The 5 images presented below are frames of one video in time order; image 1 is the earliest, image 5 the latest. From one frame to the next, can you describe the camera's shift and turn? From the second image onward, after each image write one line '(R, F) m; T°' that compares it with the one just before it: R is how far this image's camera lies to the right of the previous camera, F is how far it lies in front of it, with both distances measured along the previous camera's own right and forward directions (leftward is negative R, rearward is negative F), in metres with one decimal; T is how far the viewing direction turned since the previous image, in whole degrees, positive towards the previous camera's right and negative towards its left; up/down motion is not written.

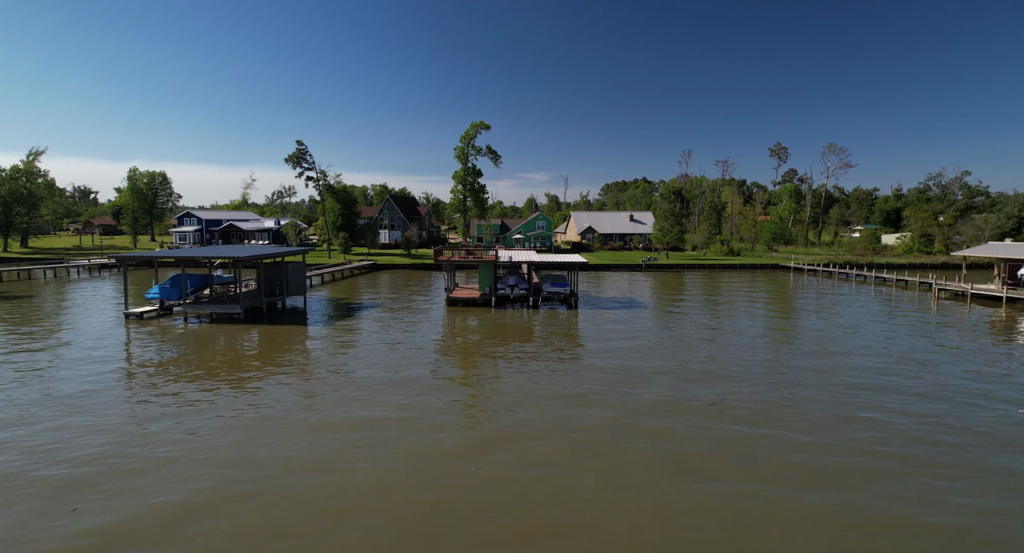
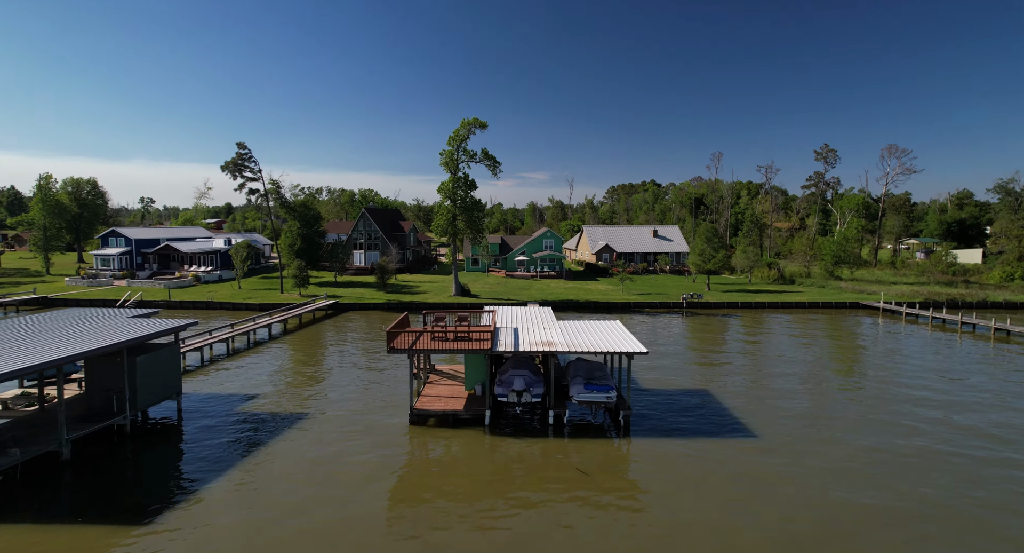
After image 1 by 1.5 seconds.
(-0.3, +11.9) m; 0°
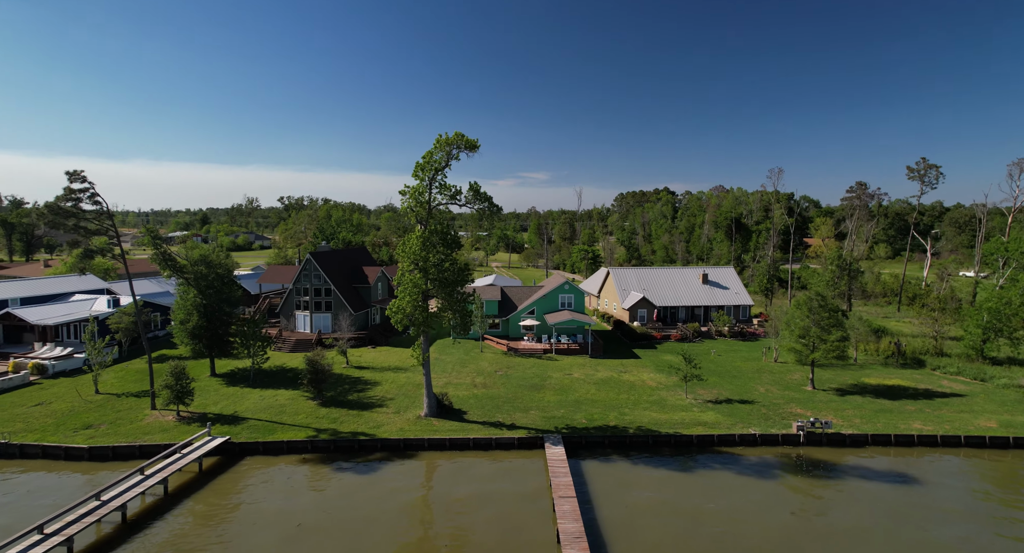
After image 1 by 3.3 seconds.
(-0.3, +16.3) m; 0°
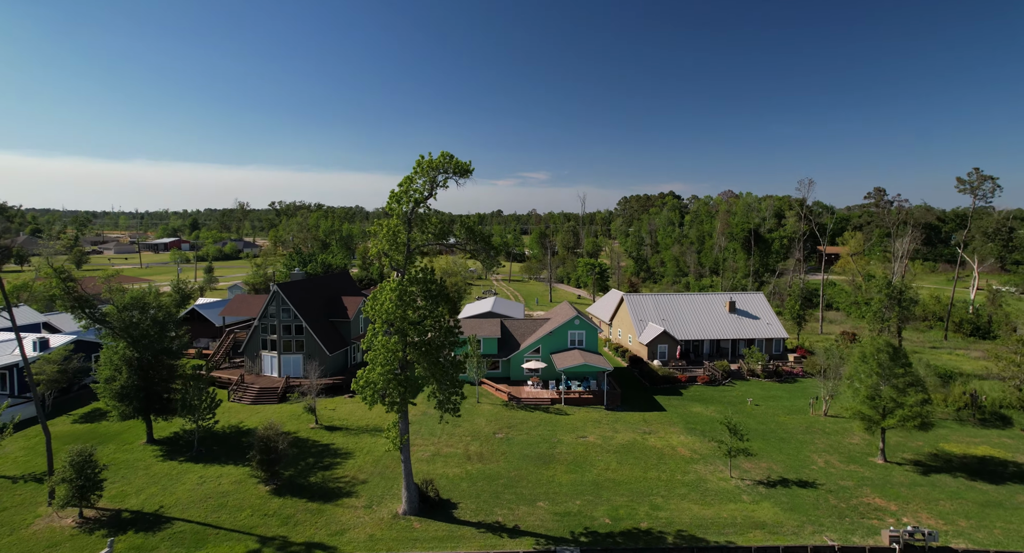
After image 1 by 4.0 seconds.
(-0.1, +6.0) m; 0°
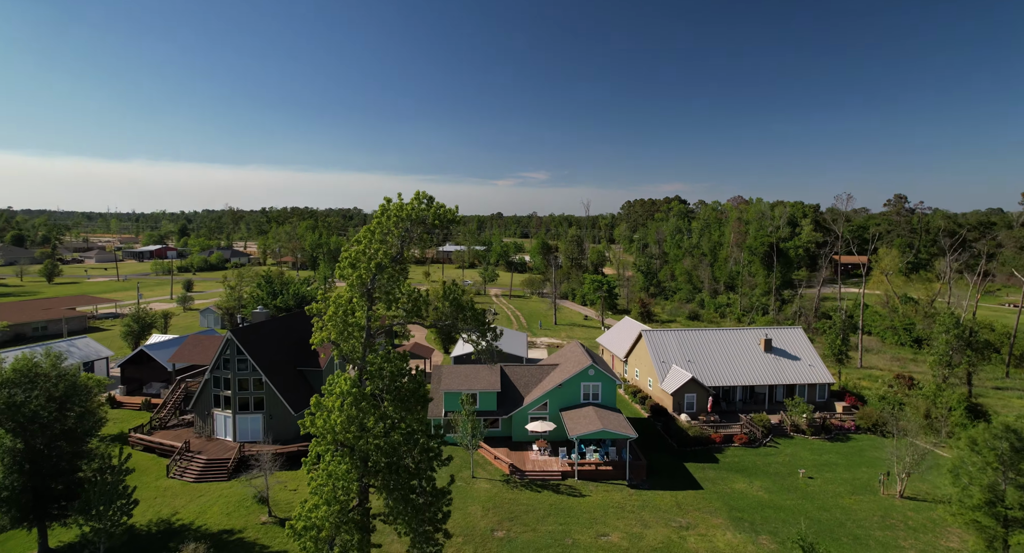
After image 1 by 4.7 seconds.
(-0.1, +6.0) m; 0°
